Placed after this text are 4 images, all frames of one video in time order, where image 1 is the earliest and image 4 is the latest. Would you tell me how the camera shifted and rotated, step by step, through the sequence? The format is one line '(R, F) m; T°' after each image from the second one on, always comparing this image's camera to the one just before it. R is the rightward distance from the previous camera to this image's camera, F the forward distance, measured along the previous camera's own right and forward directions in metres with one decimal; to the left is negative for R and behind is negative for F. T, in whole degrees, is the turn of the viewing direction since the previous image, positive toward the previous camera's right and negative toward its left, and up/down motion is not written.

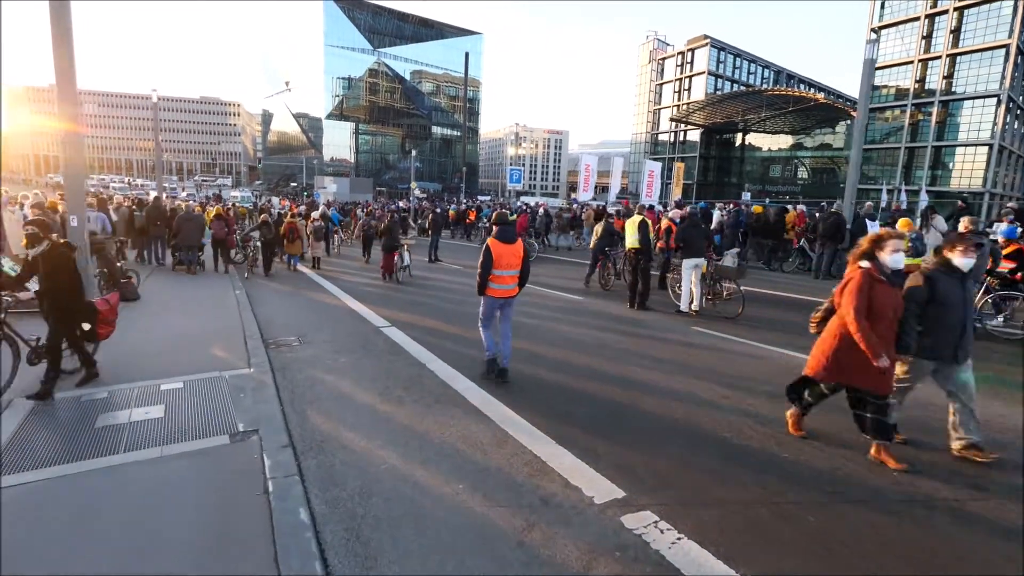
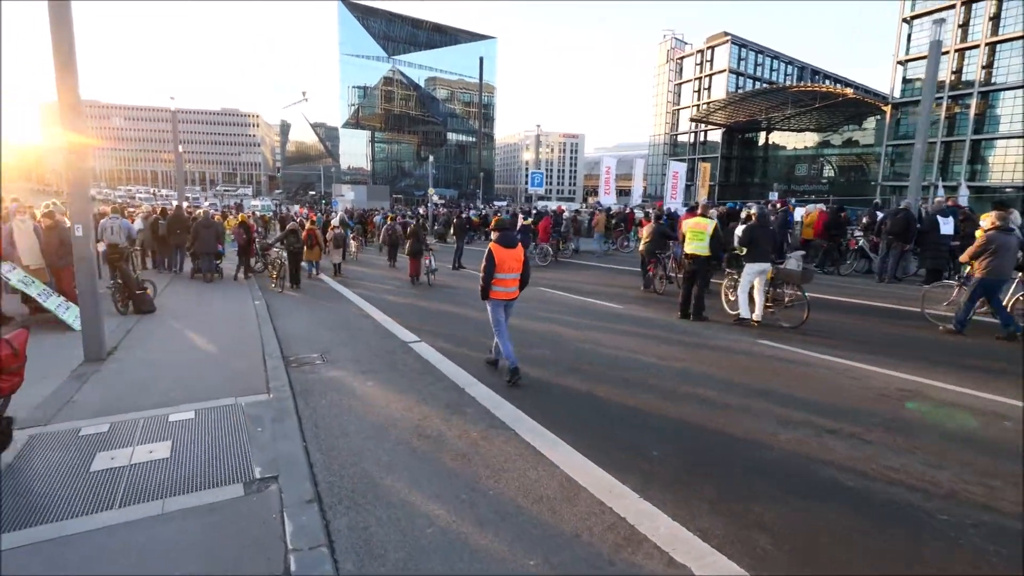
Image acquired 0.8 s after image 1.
(-0.3, +0.8) m; -2°
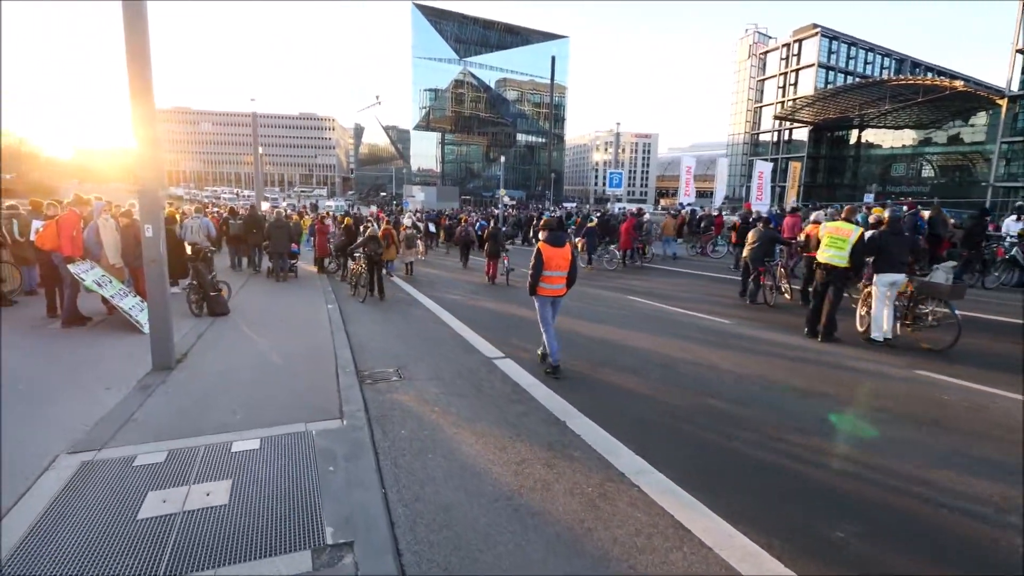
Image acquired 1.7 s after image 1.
(-0.4, +0.9) m; -6°
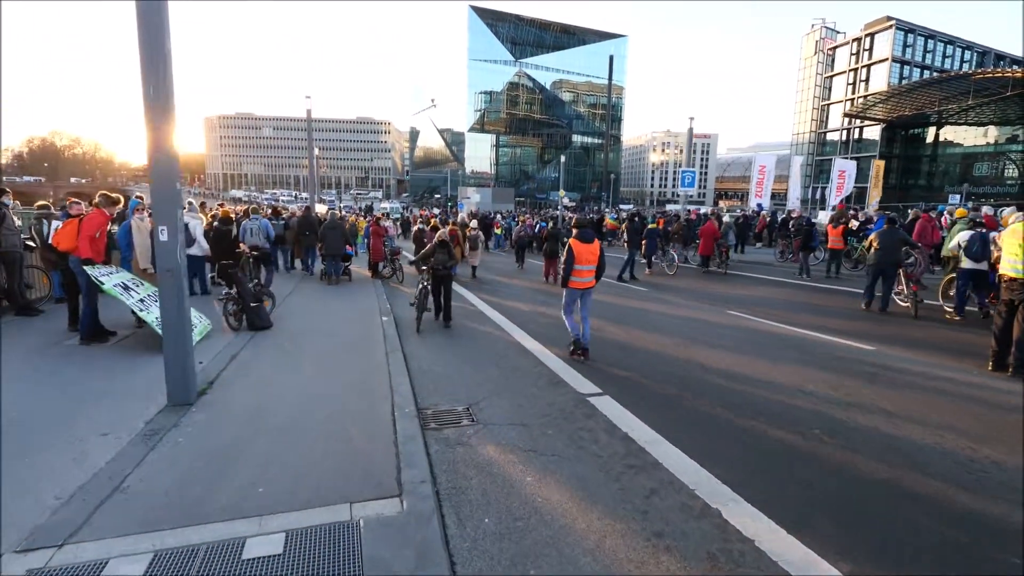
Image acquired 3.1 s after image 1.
(-0.5, +1.5) m; -5°
